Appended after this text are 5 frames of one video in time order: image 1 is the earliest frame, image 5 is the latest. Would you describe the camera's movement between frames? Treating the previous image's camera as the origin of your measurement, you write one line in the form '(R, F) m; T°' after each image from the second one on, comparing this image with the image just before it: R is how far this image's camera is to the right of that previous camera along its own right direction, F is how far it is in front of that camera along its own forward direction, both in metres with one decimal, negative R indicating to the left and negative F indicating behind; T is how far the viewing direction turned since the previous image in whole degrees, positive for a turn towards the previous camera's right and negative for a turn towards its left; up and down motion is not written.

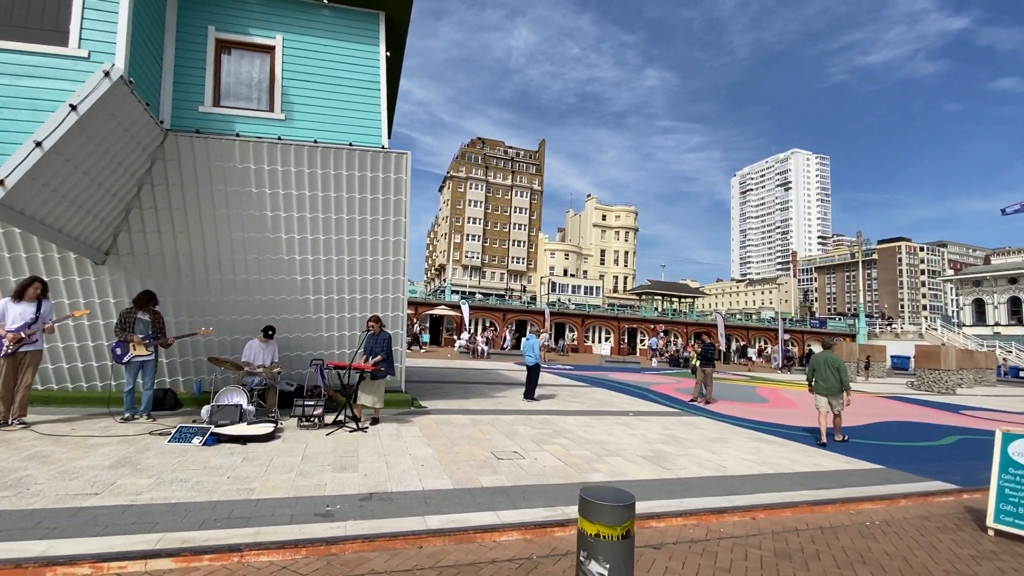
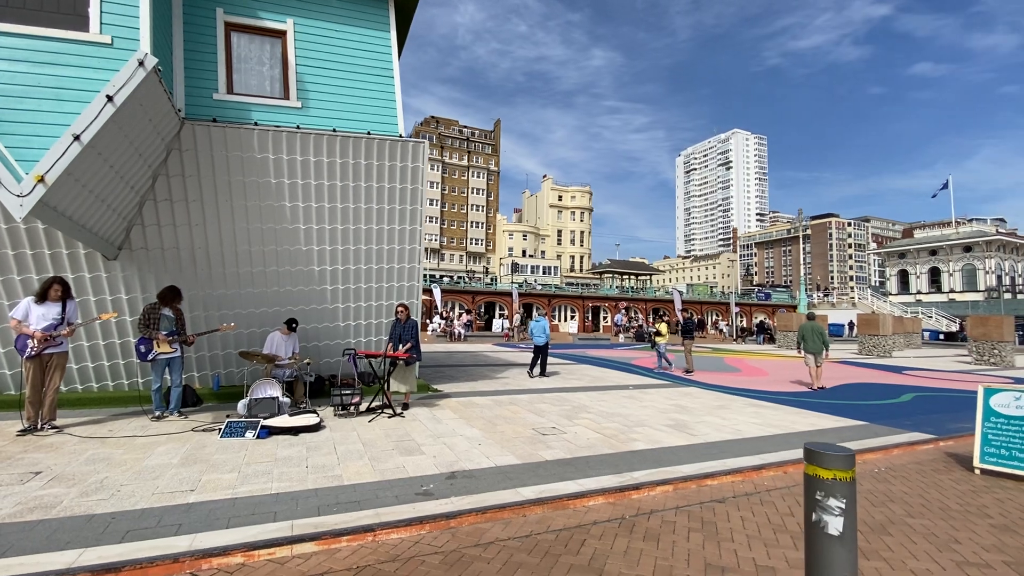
(-1.3, -0.3) m; +6°
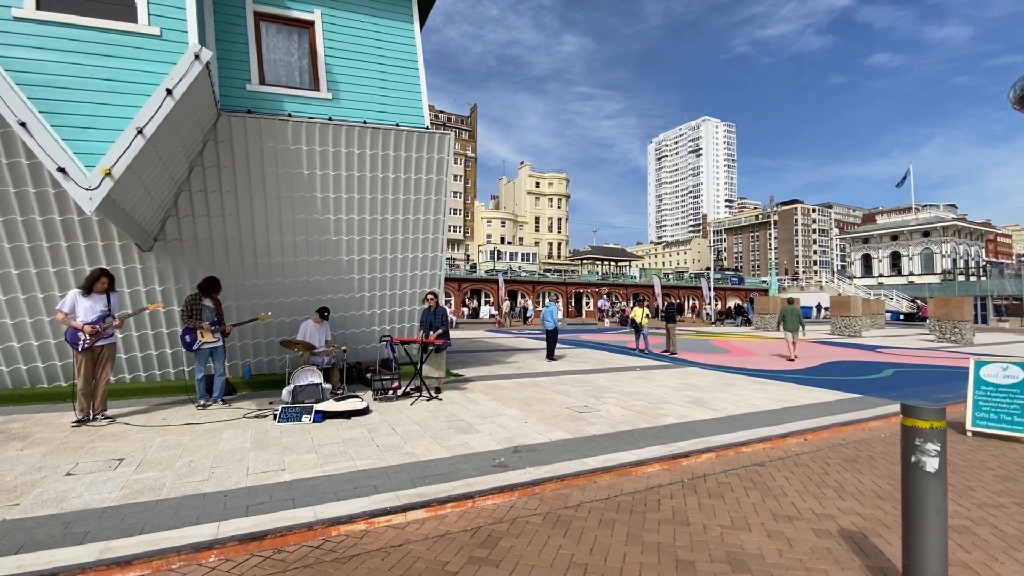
(-1.0, -0.3) m; +3°
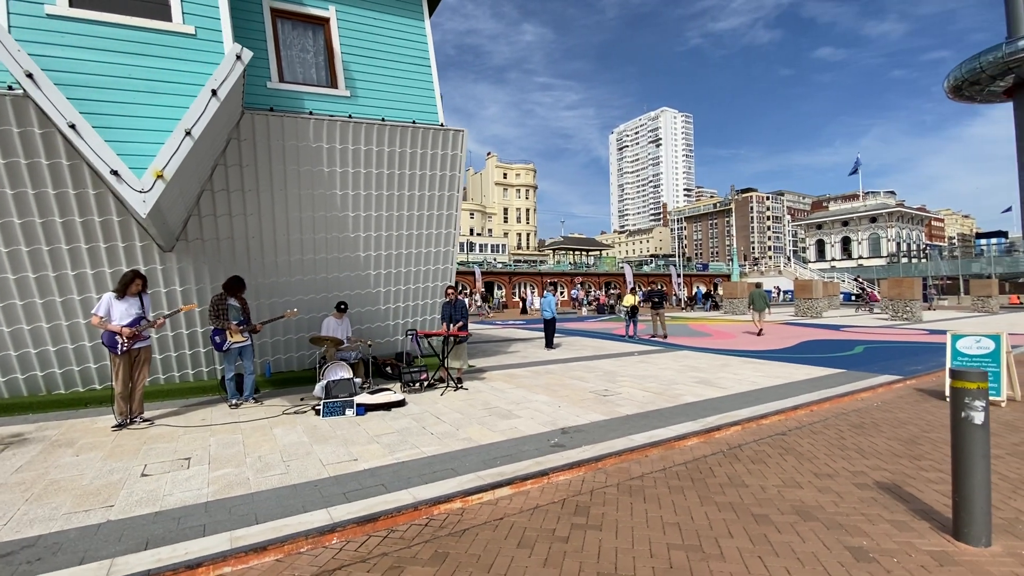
(-1.0, -0.3) m; +4°
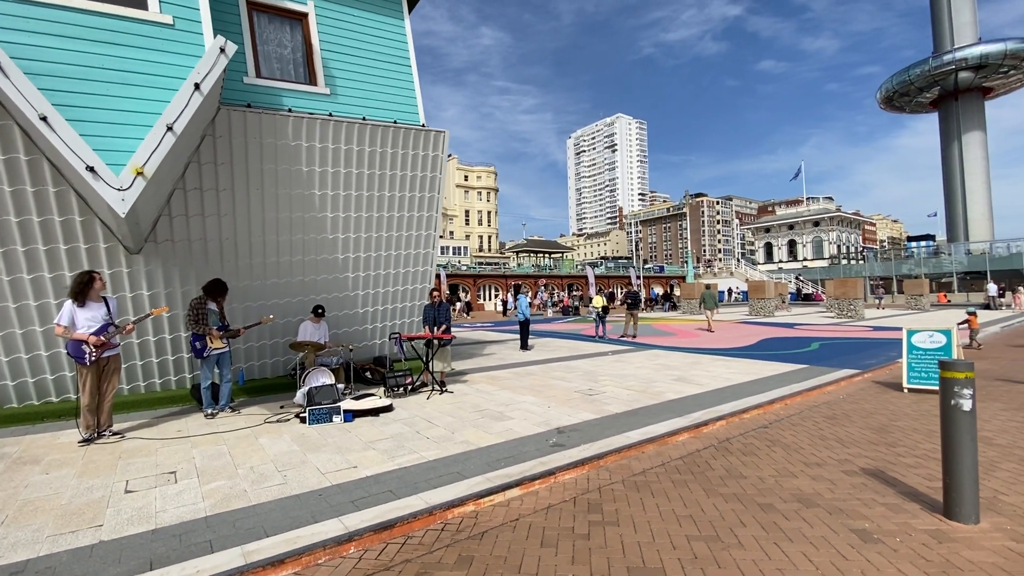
(-0.5, 0.0) m; +5°
